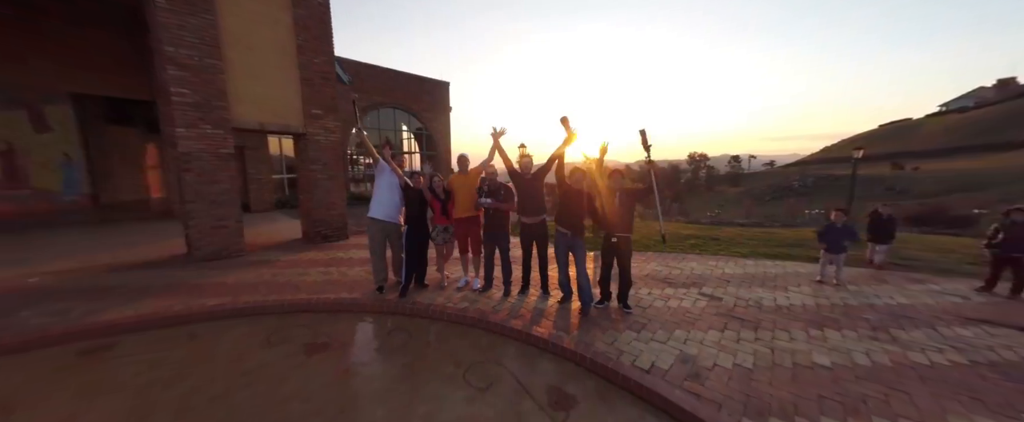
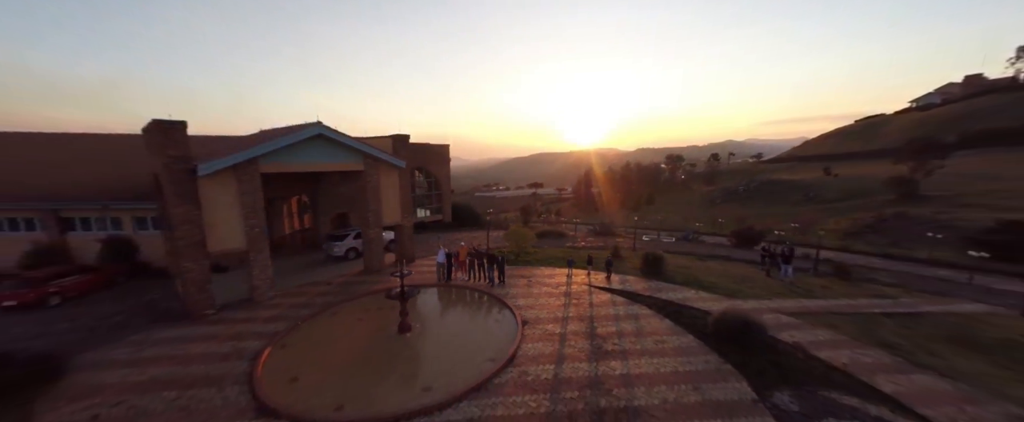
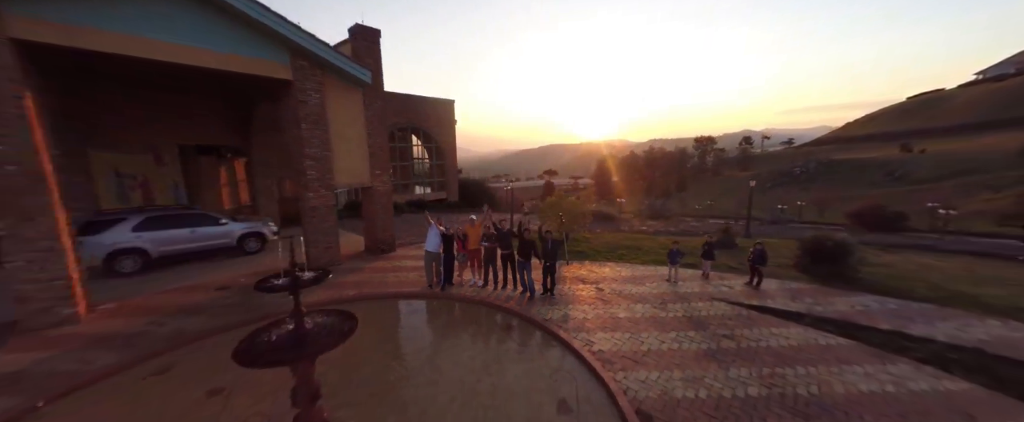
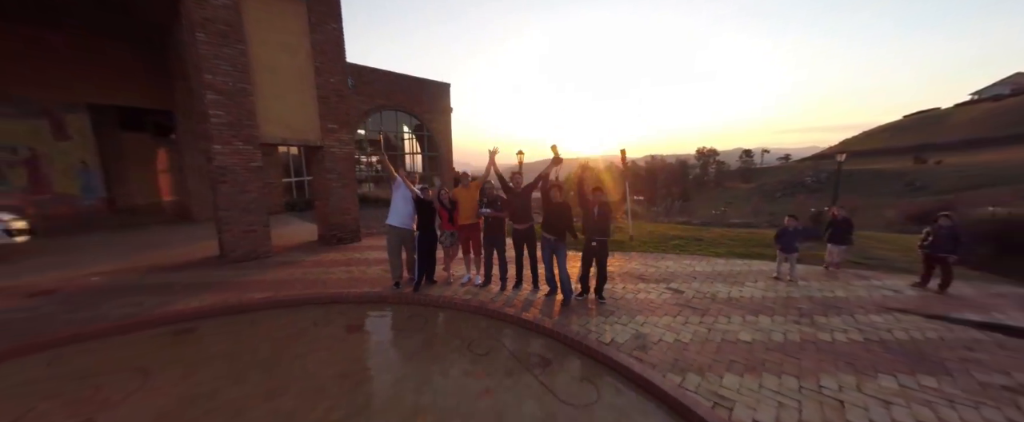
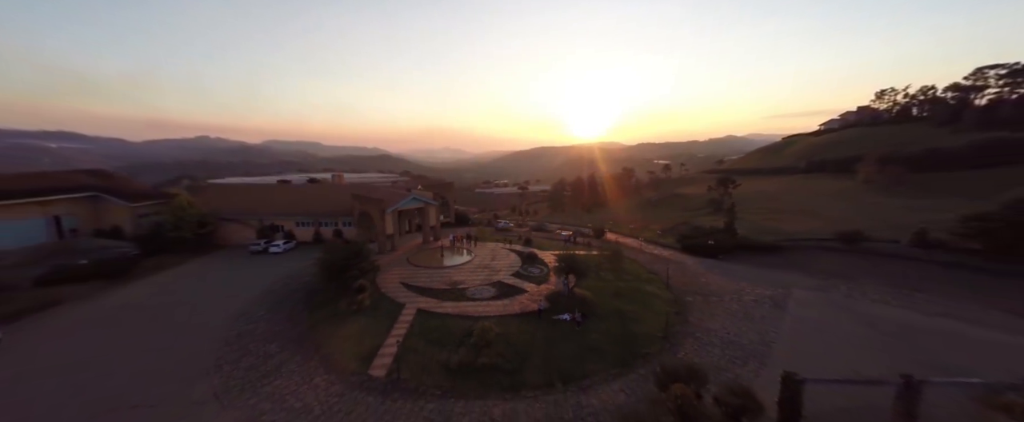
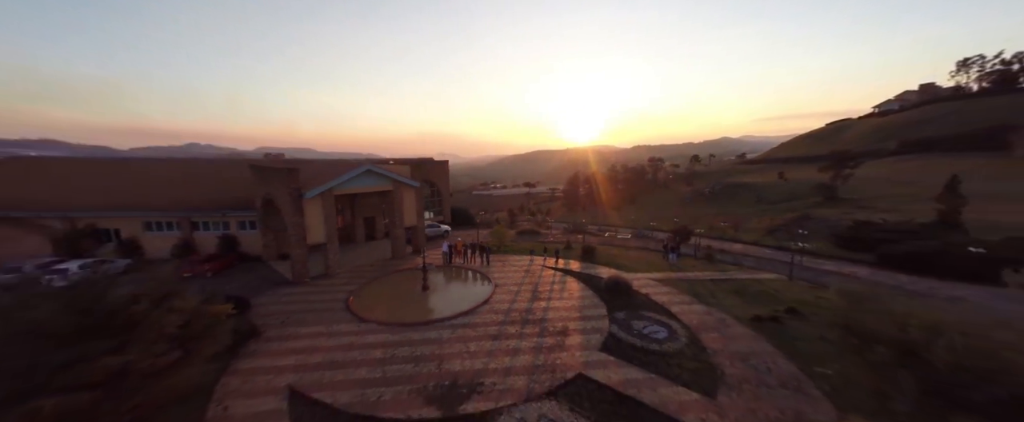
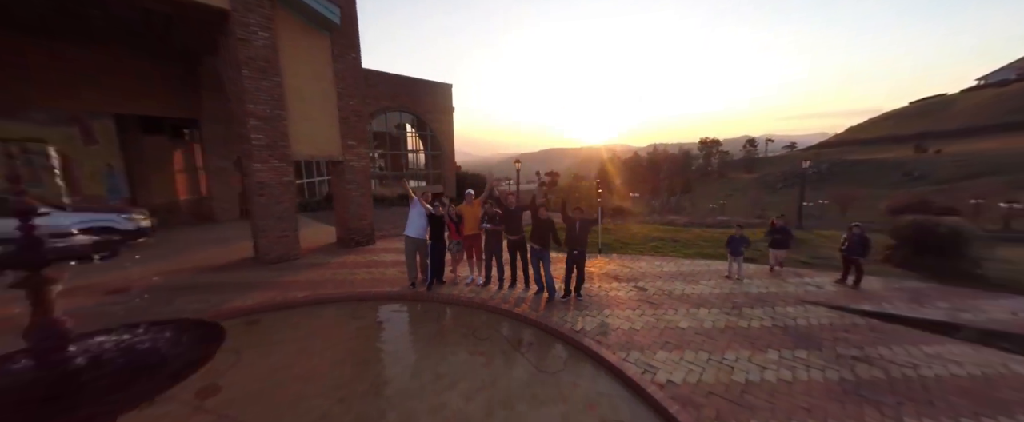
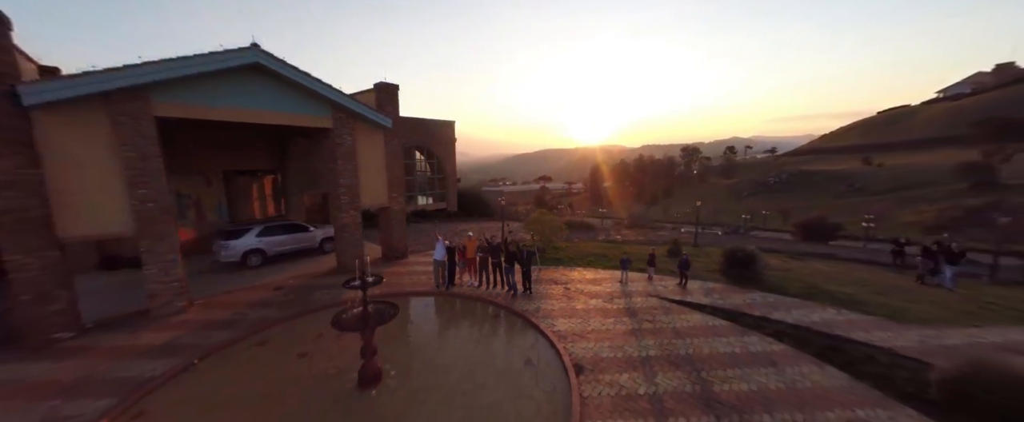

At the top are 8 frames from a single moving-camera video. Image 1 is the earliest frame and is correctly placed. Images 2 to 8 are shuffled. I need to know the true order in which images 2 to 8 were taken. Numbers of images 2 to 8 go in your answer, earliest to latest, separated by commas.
4, 7, 3, 8, 2, 6, 5
